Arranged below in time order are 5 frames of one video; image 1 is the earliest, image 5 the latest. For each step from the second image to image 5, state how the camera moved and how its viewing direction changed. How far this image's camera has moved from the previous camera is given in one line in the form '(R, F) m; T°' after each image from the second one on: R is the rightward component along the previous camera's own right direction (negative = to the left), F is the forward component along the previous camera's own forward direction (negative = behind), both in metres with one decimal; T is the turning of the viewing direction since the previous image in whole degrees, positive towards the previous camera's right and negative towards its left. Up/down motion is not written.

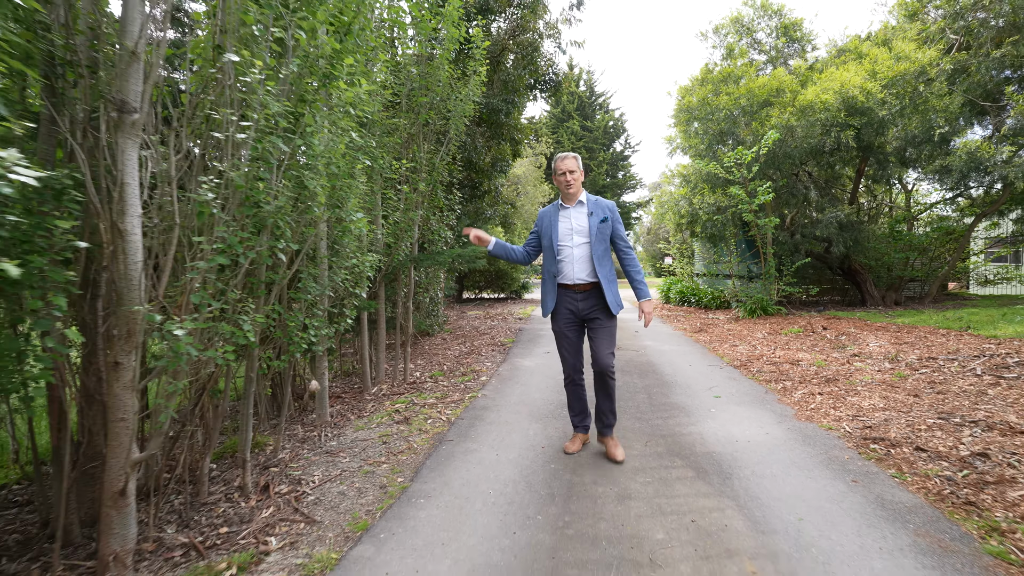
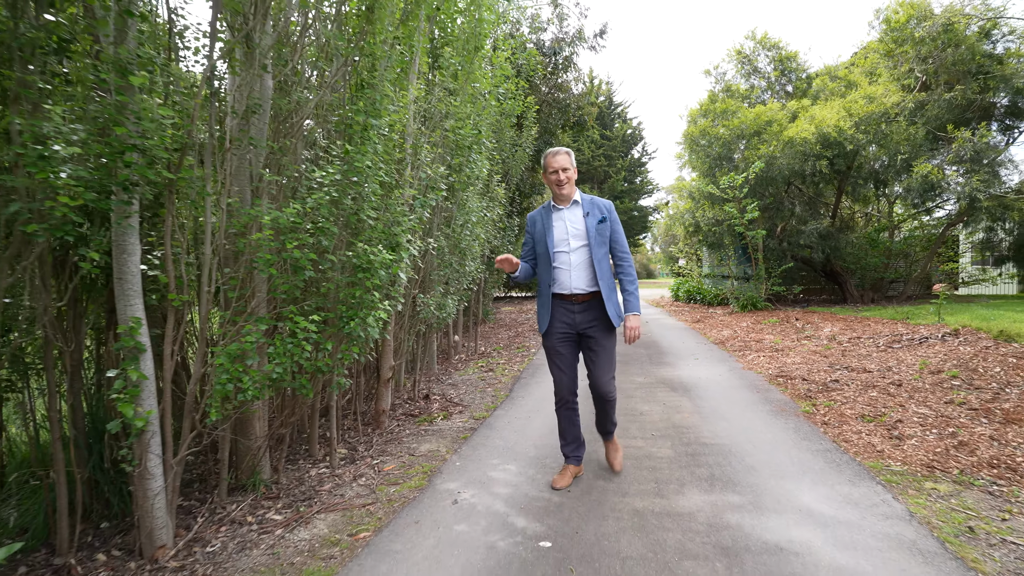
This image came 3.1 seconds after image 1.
(-0.4, -2.5) m; -2°
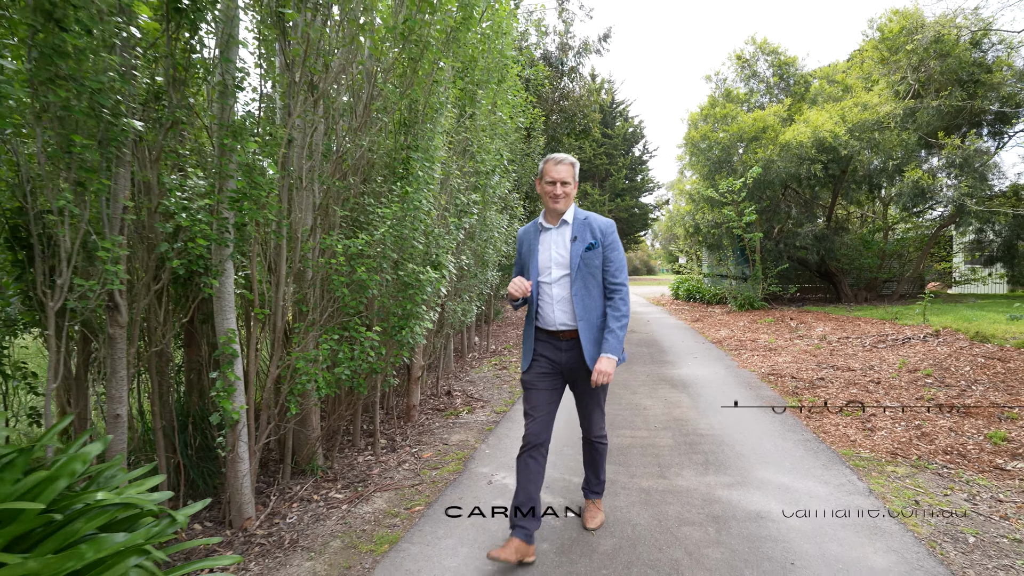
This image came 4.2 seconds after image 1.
(-0.2, -0.5) m; 0°
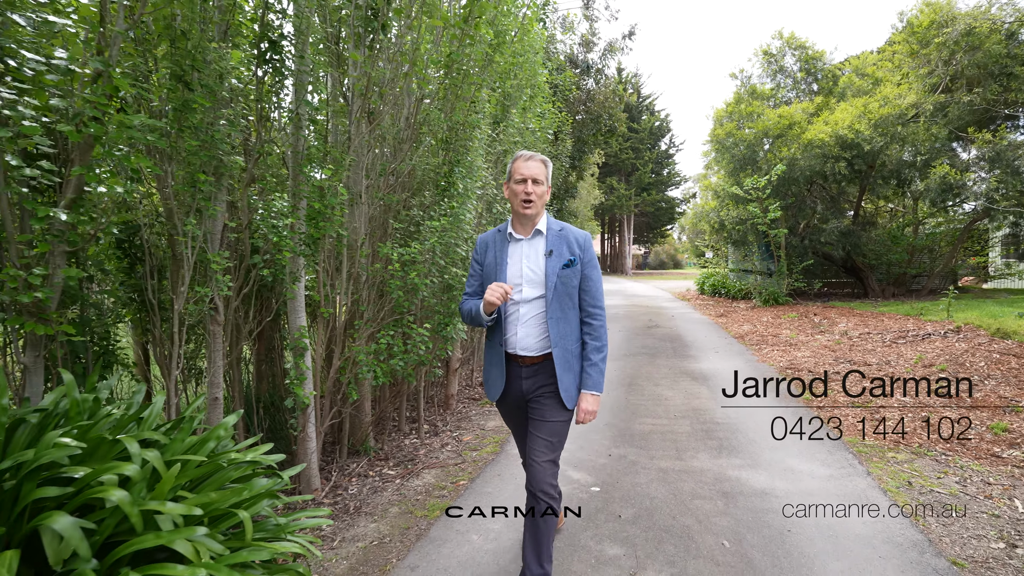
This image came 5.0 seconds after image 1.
(0.0, -0.4) m; -3°
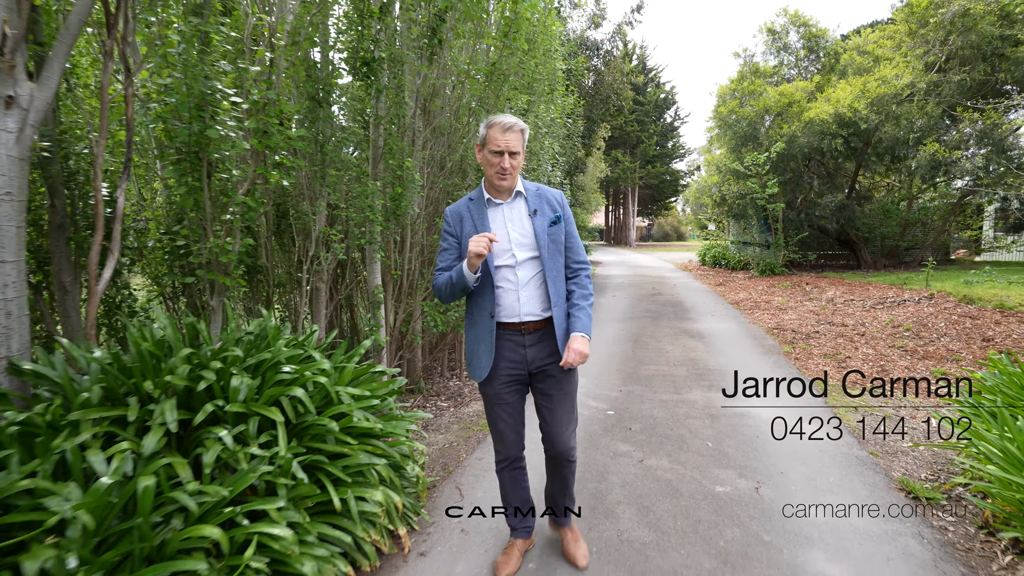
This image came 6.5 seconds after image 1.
(-0.2, -0.9) m; 0°
